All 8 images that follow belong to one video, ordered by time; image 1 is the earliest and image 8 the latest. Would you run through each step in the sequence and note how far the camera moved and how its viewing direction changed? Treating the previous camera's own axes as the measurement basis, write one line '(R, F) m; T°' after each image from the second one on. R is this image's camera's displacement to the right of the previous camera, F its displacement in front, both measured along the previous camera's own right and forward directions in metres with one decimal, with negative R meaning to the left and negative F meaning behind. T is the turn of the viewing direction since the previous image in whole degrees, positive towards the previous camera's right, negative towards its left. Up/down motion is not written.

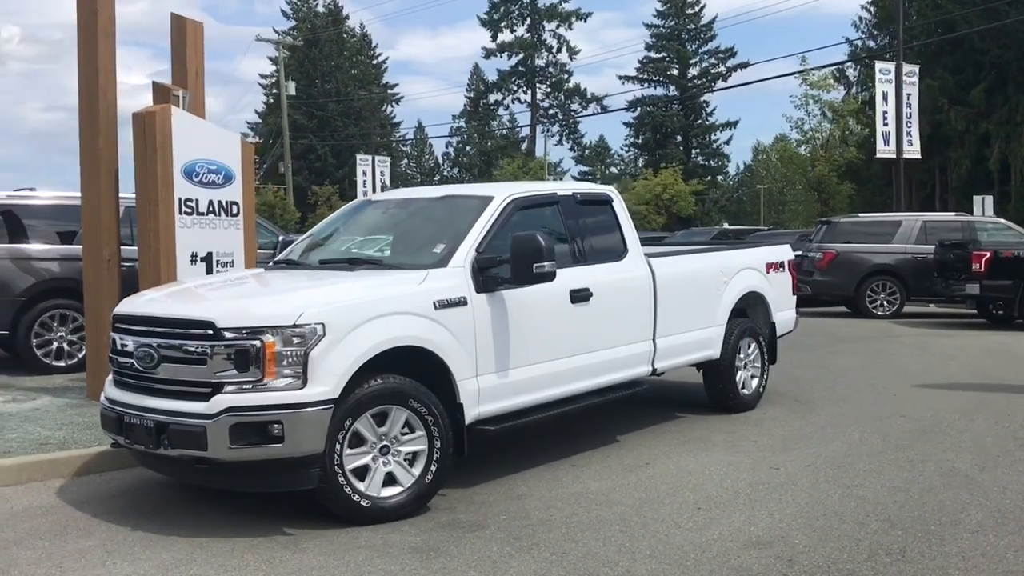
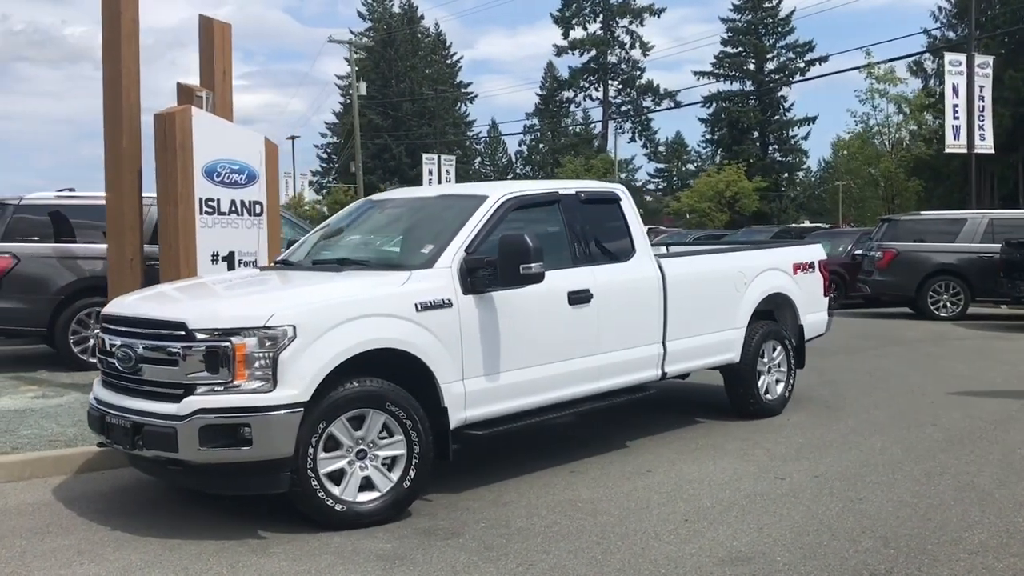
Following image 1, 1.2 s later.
(+0.5, +0.2) m; -4°
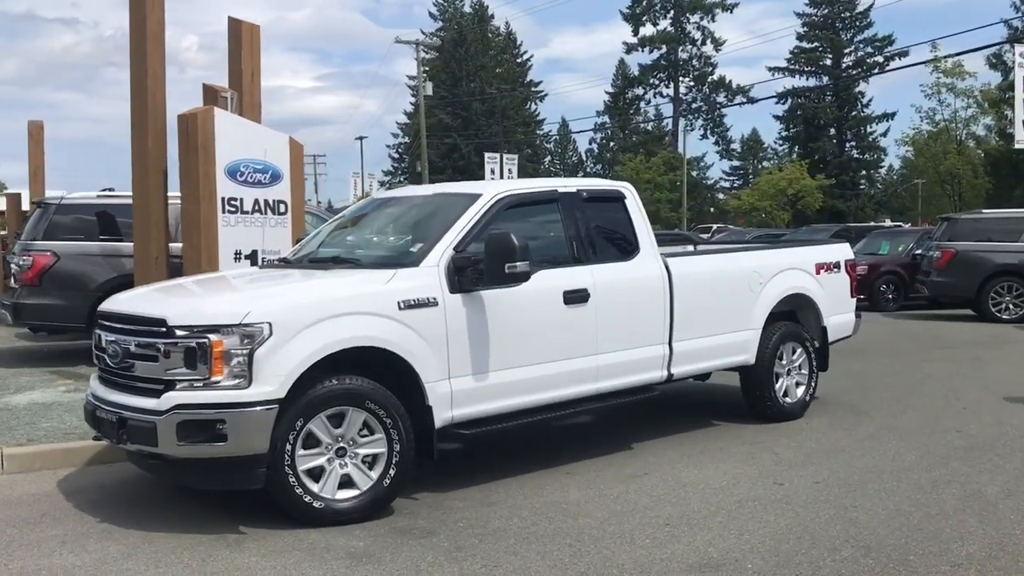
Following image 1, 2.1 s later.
(+0.5, +0.1) m; -4°
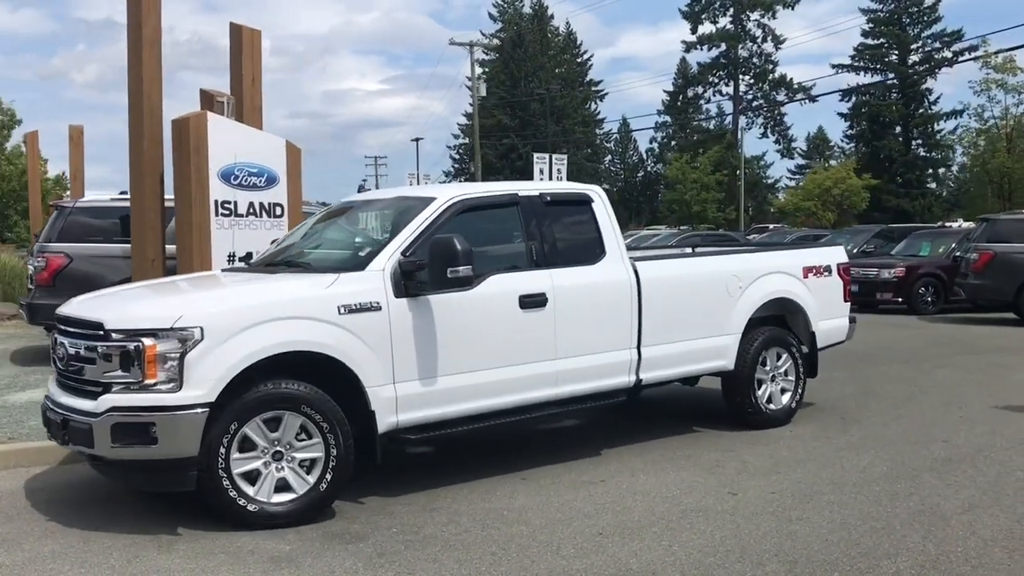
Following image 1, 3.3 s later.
(+0.7, +0.1) m; -4°
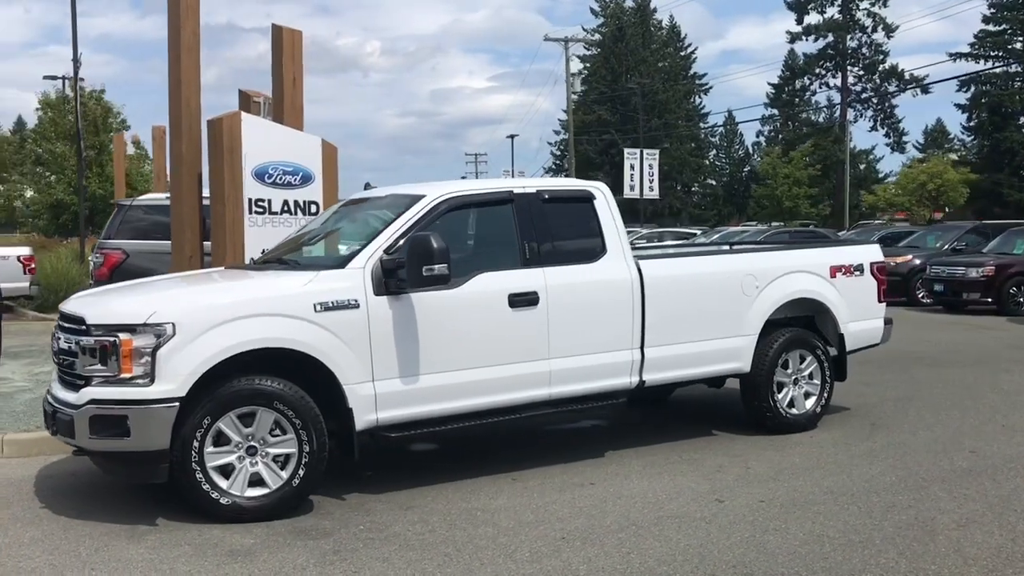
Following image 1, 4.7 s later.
(+0.8, +0.1) m; -6°
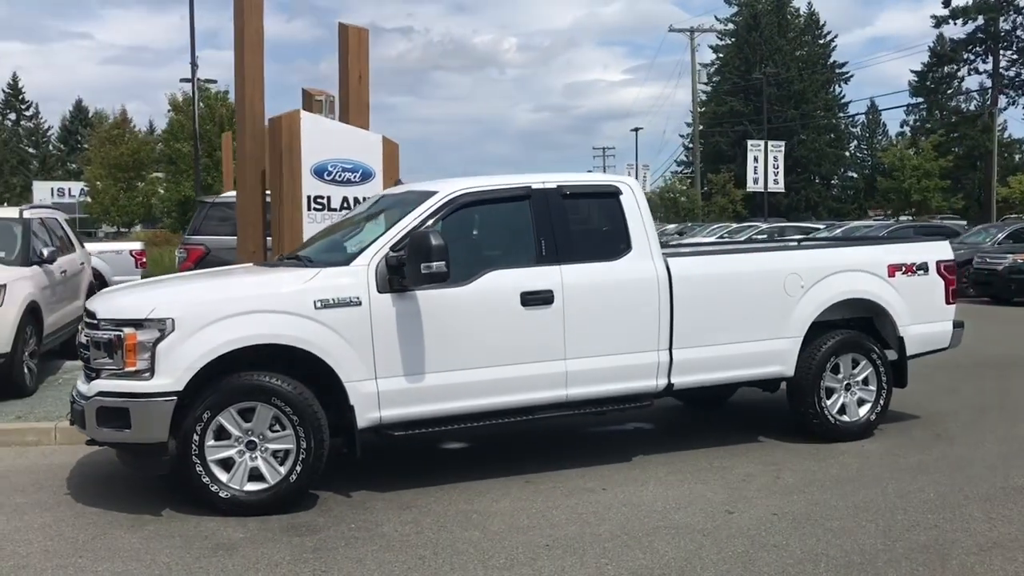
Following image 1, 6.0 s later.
(+0.8, +0.2) m; -8°
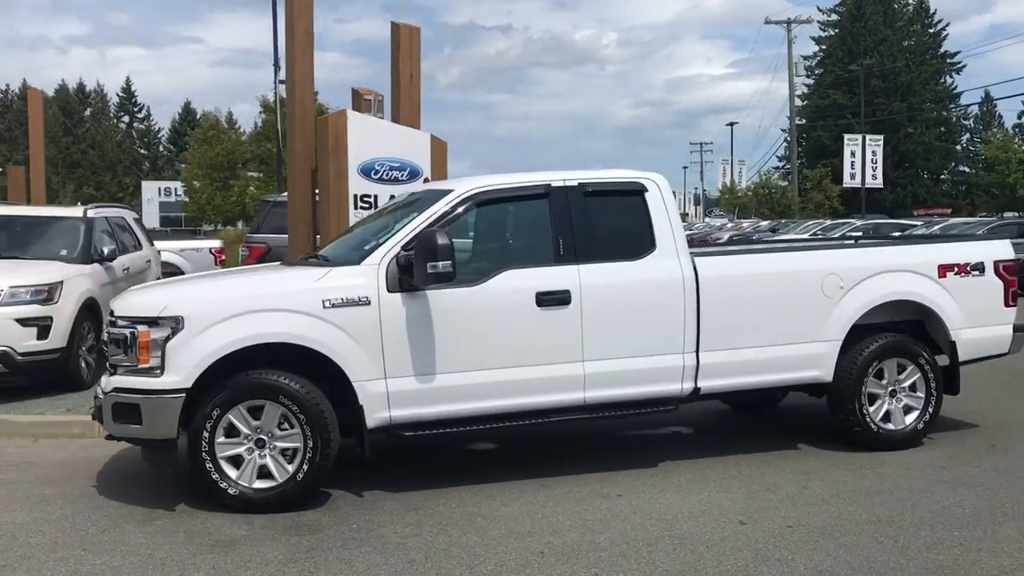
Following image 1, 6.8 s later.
(+0.5, +0.1) m; -6°
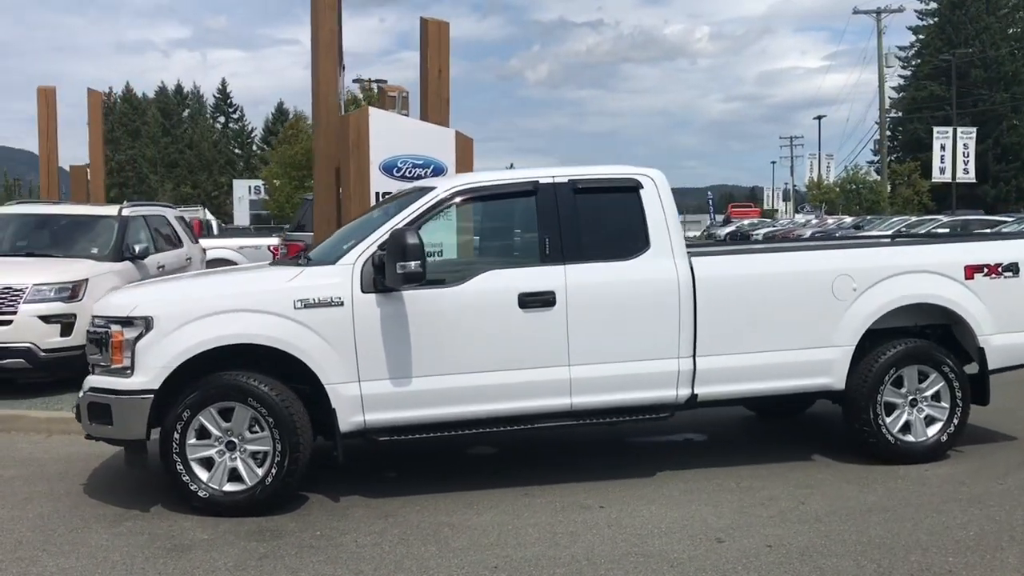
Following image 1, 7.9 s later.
(+0.7, +0.3) m; -5°
